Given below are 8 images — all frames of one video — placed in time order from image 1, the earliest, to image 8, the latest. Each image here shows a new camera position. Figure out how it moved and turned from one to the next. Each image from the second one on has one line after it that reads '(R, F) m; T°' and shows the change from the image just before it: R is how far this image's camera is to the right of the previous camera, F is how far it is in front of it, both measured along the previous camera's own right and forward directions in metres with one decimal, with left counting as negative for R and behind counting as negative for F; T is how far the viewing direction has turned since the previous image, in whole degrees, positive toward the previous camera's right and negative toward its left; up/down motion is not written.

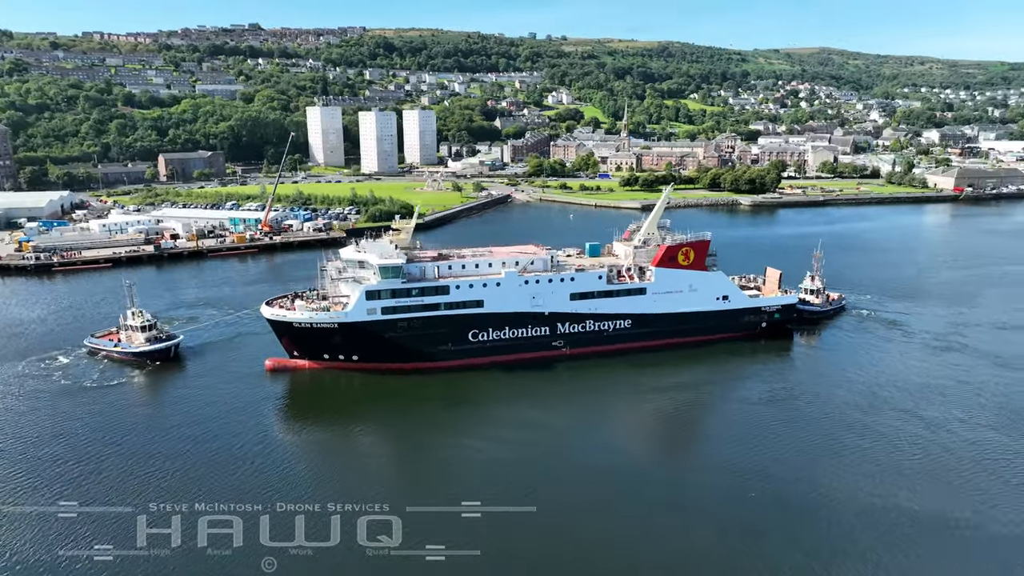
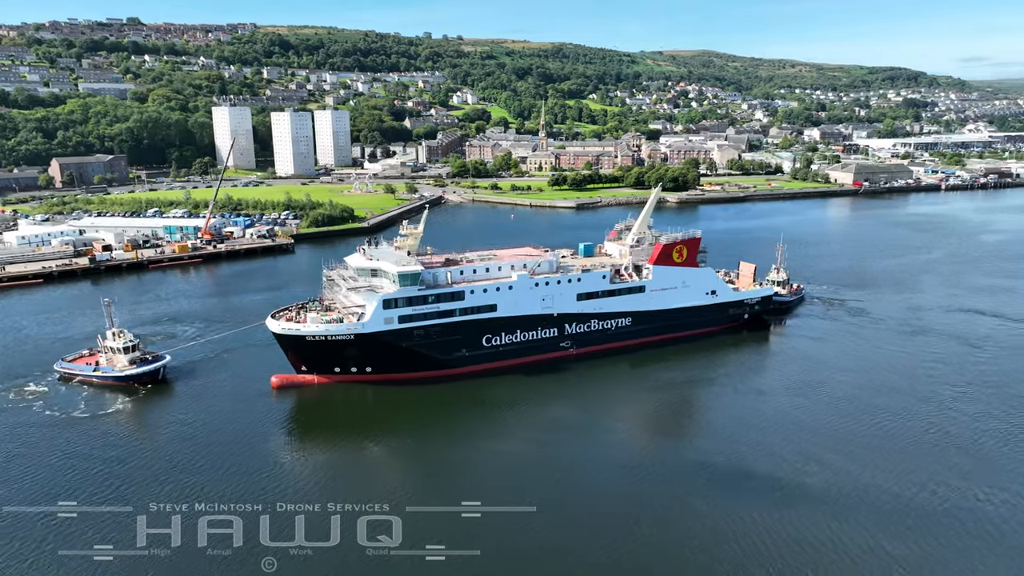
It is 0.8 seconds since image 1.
(-2.8, +0.4) m; +8°
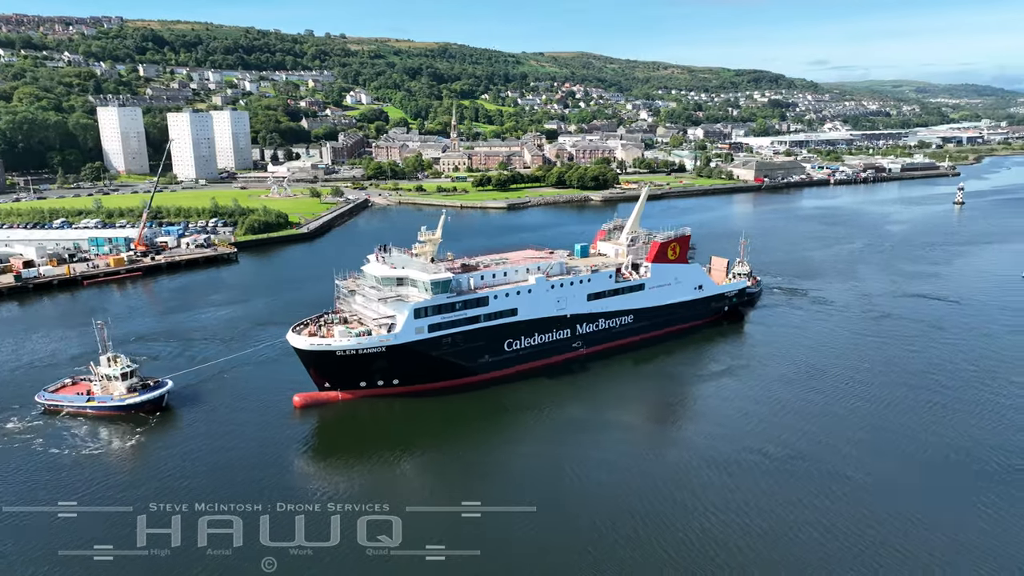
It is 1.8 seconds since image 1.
(-3.2, +0.4) m; +9°
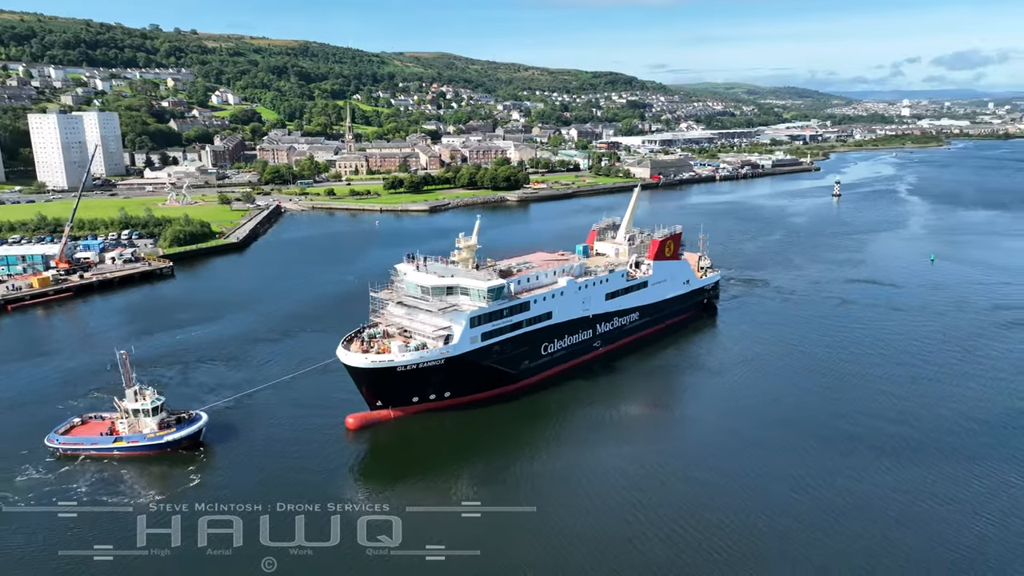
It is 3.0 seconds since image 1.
(-4.0, +0.6) m; +11°
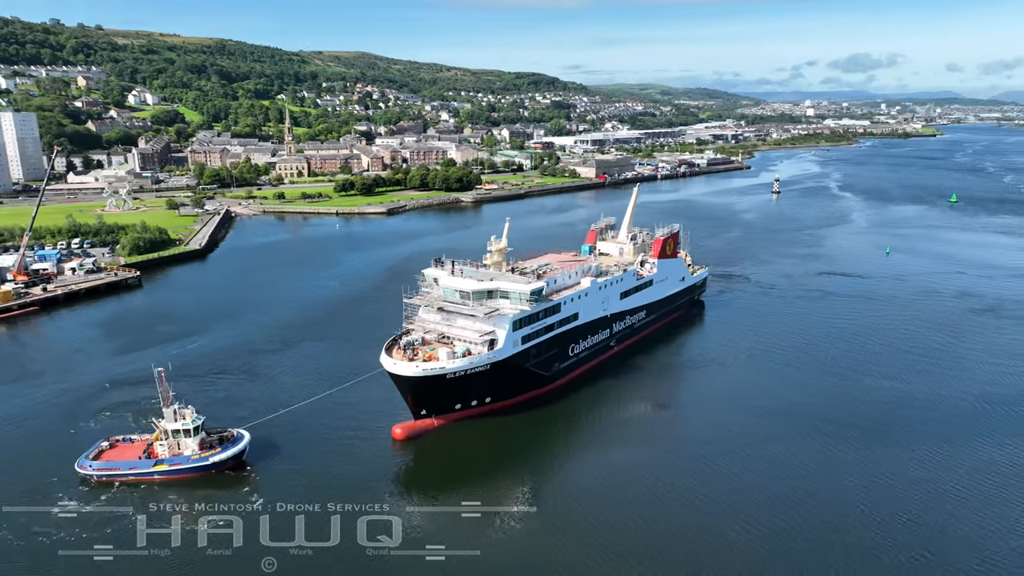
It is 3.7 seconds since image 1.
(-2.4, +0.2) m; +6°
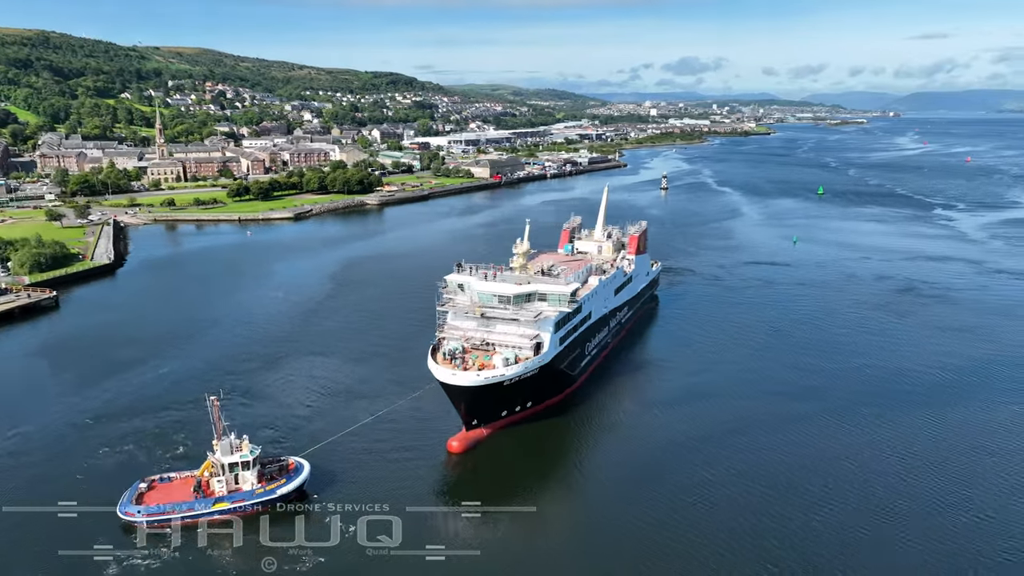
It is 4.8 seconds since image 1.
(-3.6, +0.5) m; +11°
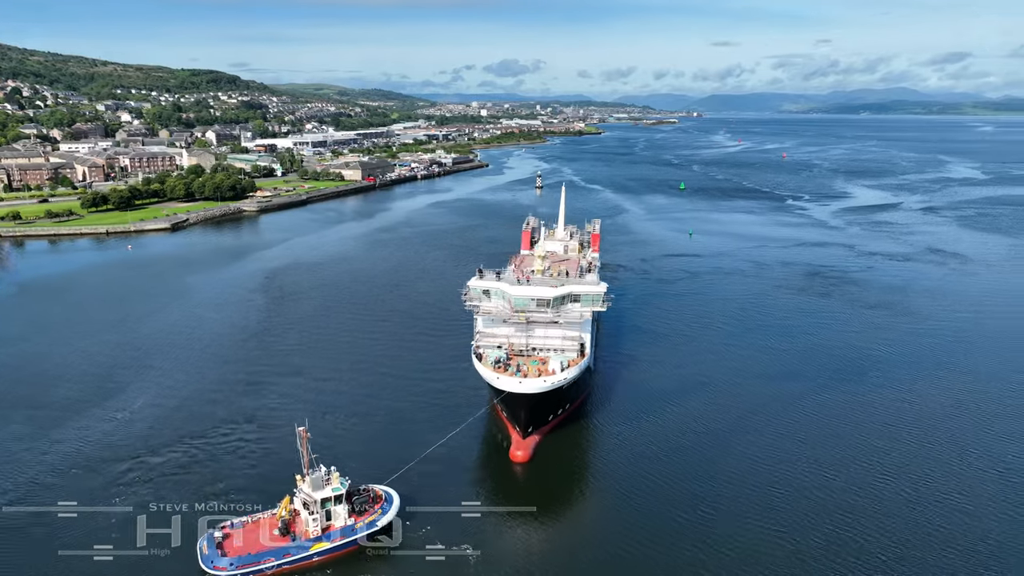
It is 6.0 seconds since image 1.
(-4.0, +0.6) m; +13°
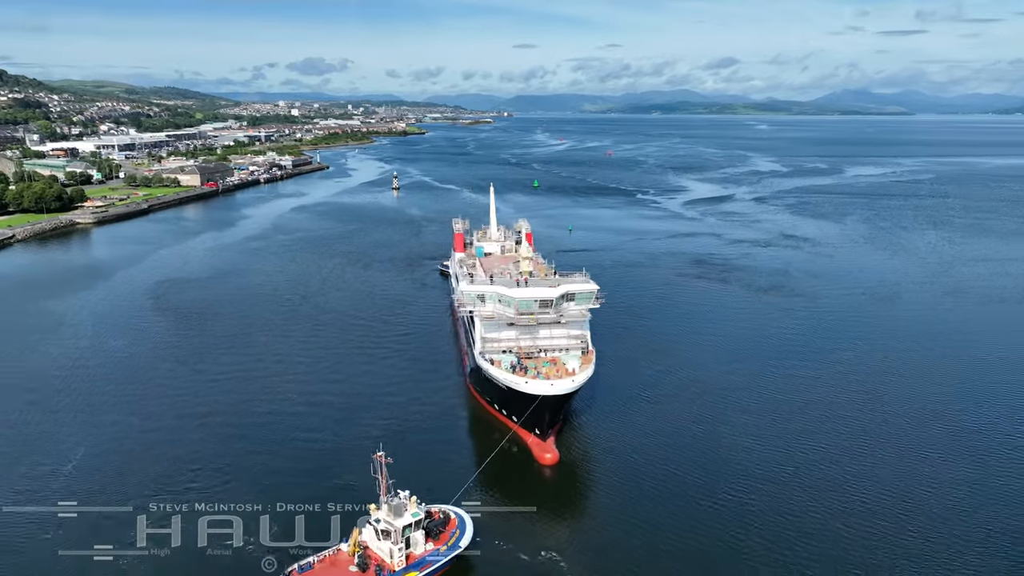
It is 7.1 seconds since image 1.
(-3.5, +0.6) m; +14°
